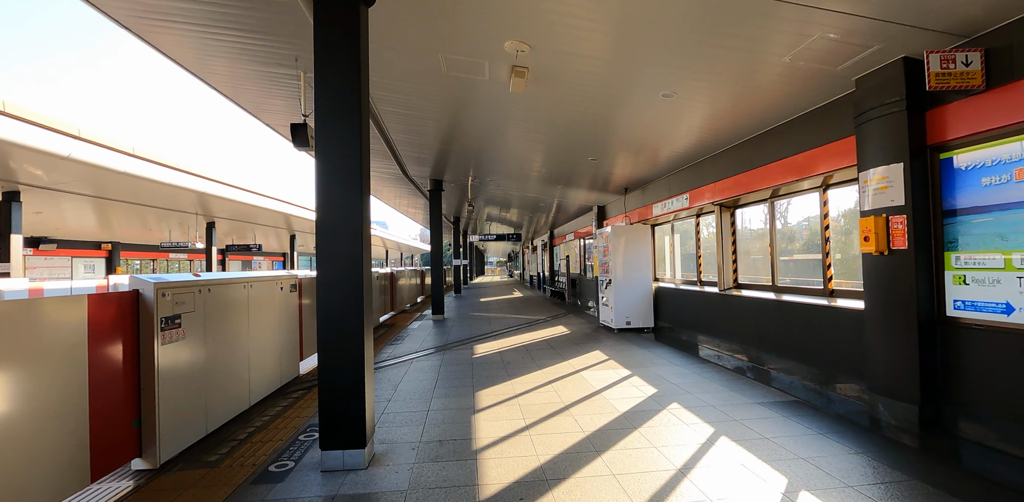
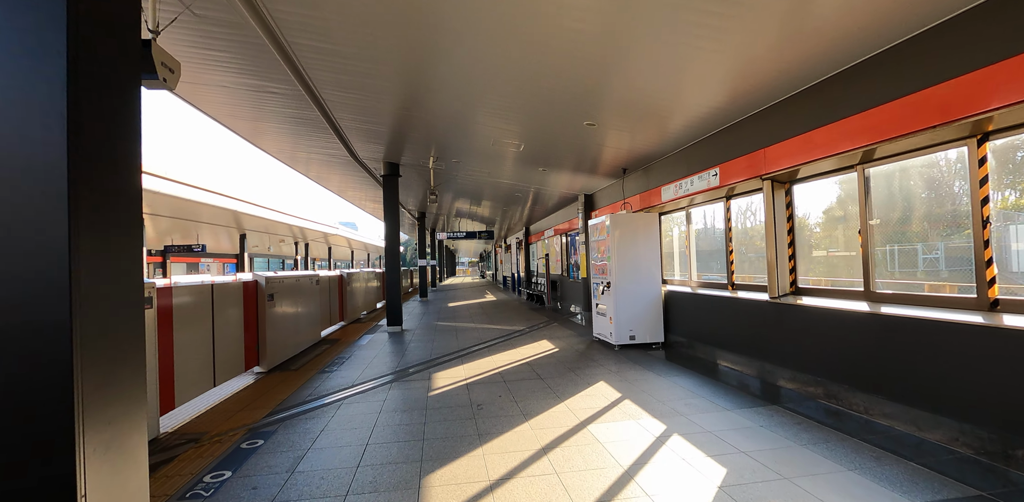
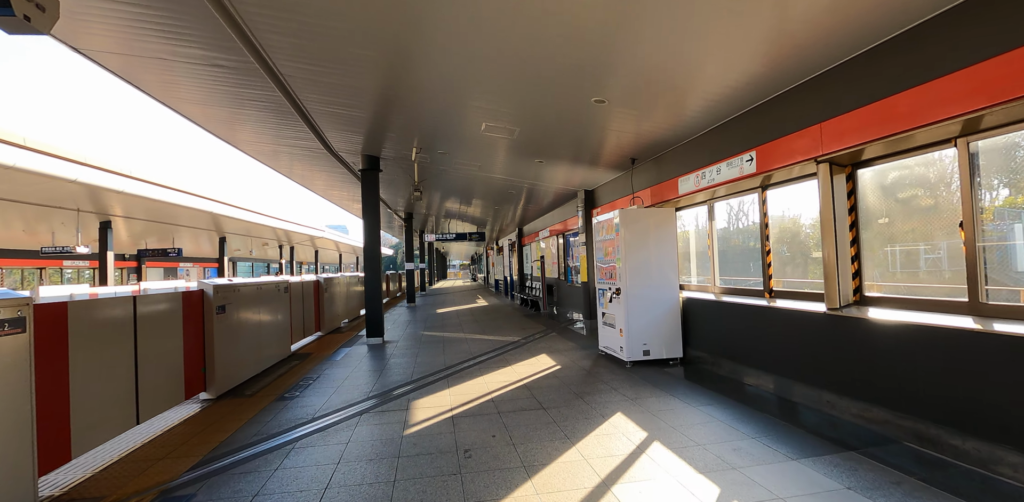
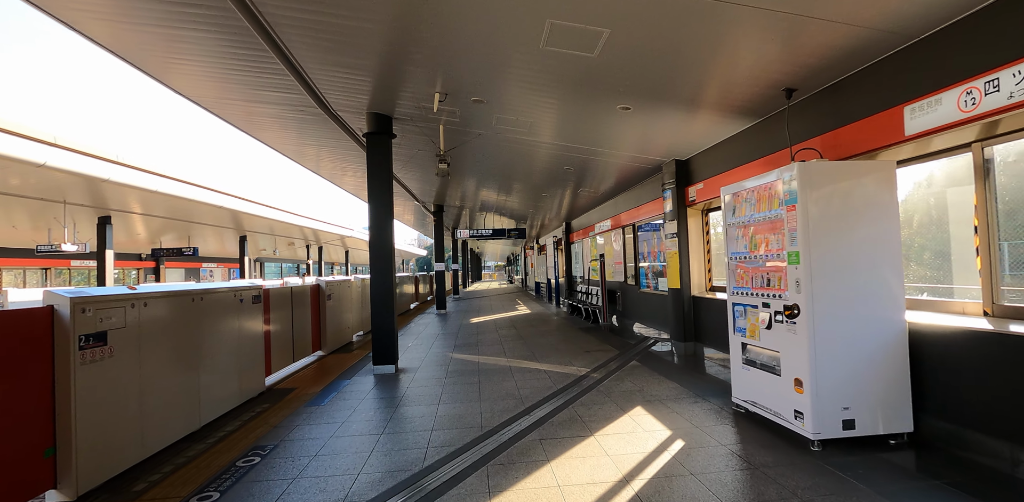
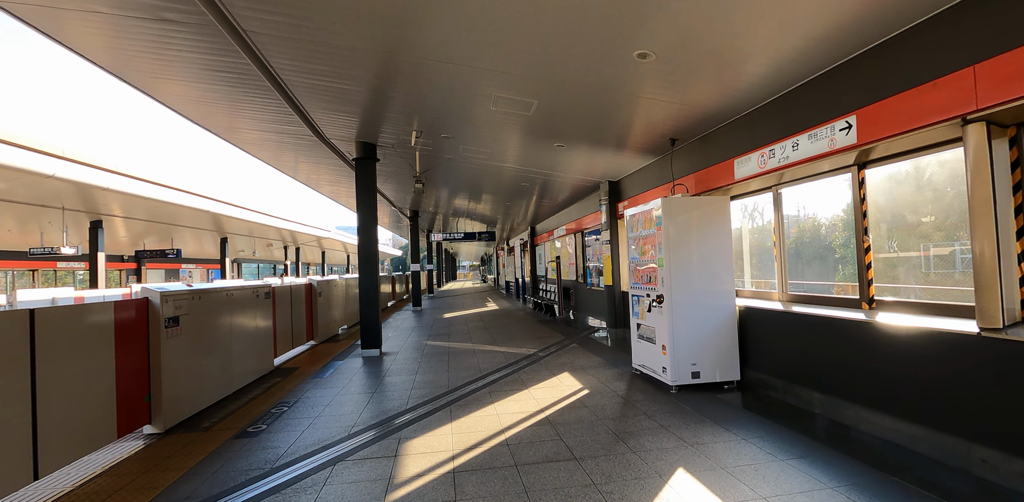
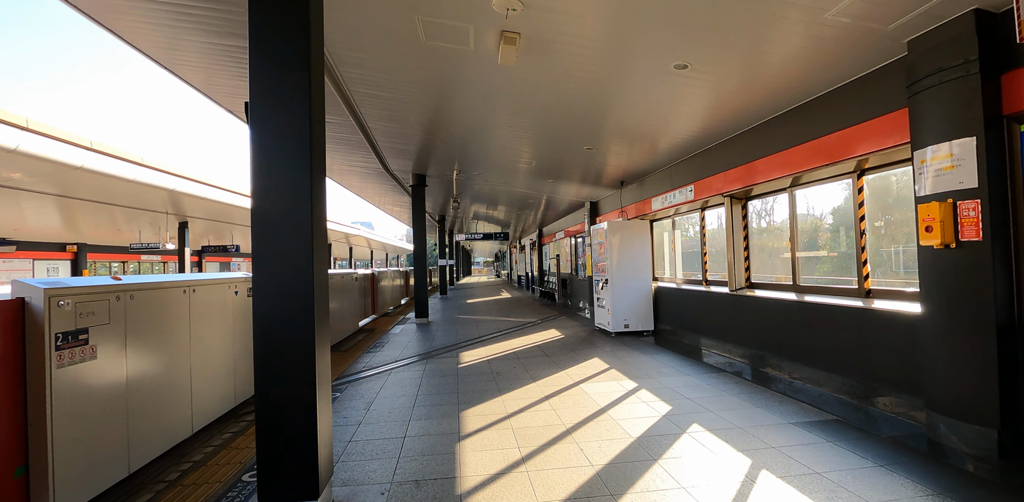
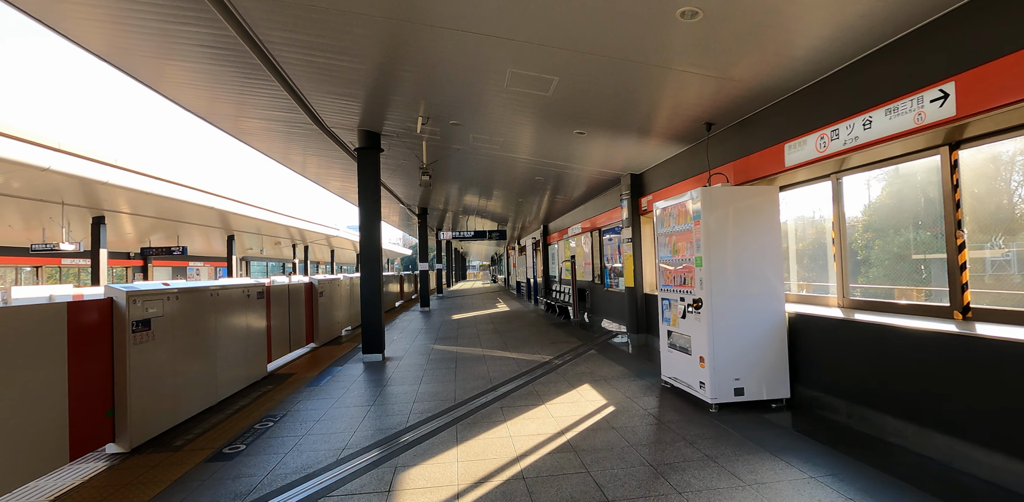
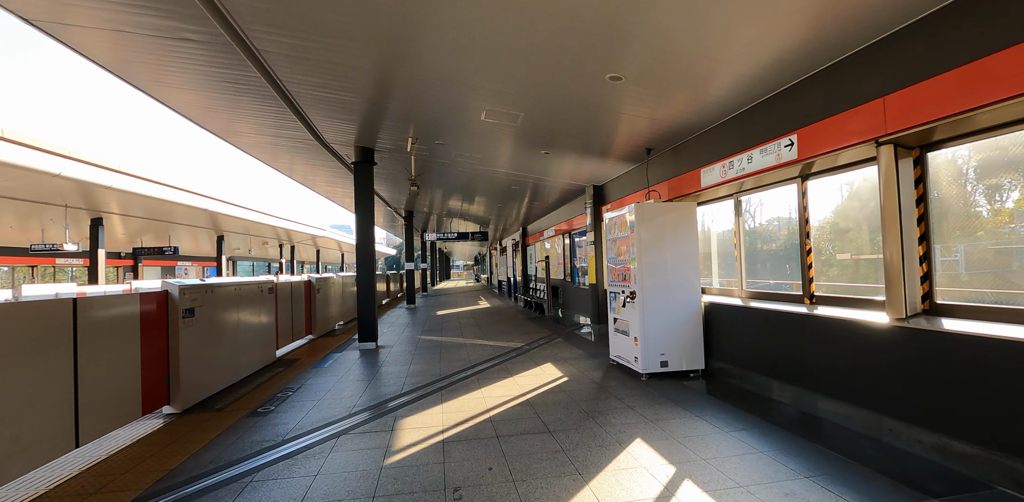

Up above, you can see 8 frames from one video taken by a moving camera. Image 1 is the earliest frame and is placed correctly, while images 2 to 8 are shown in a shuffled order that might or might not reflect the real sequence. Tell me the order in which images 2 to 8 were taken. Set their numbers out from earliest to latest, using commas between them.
6, 2, 3, 8, 5, 7, 4
